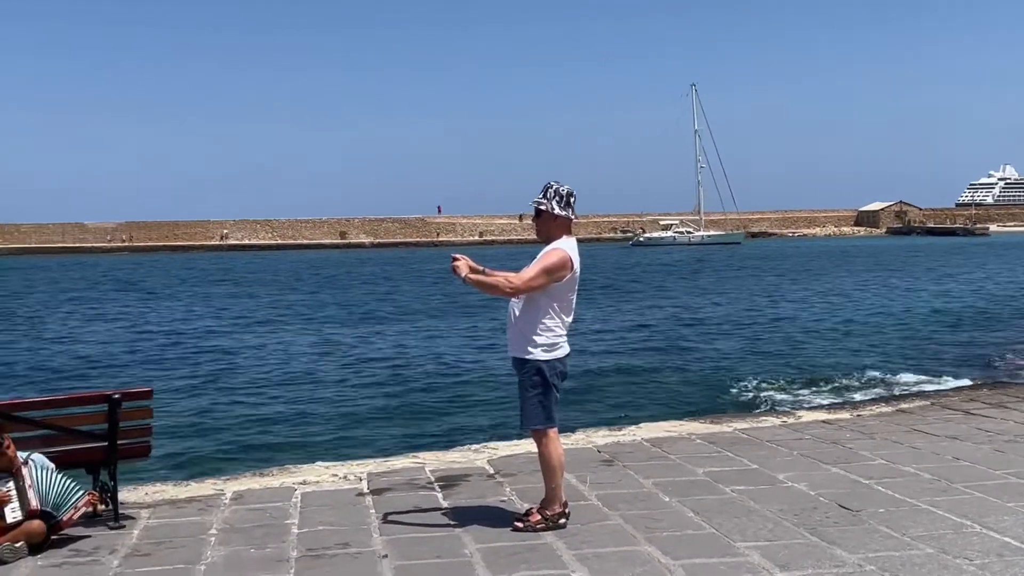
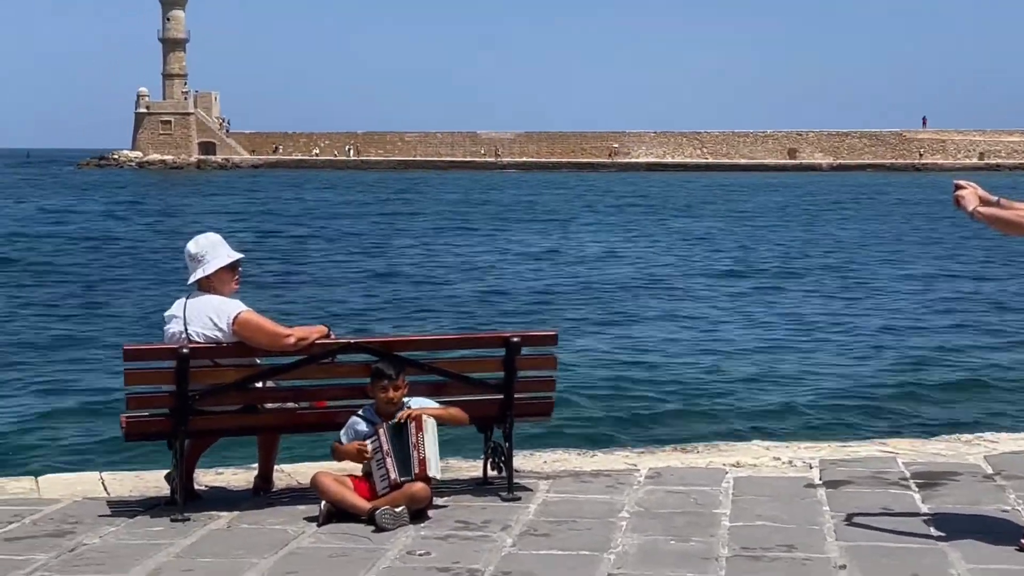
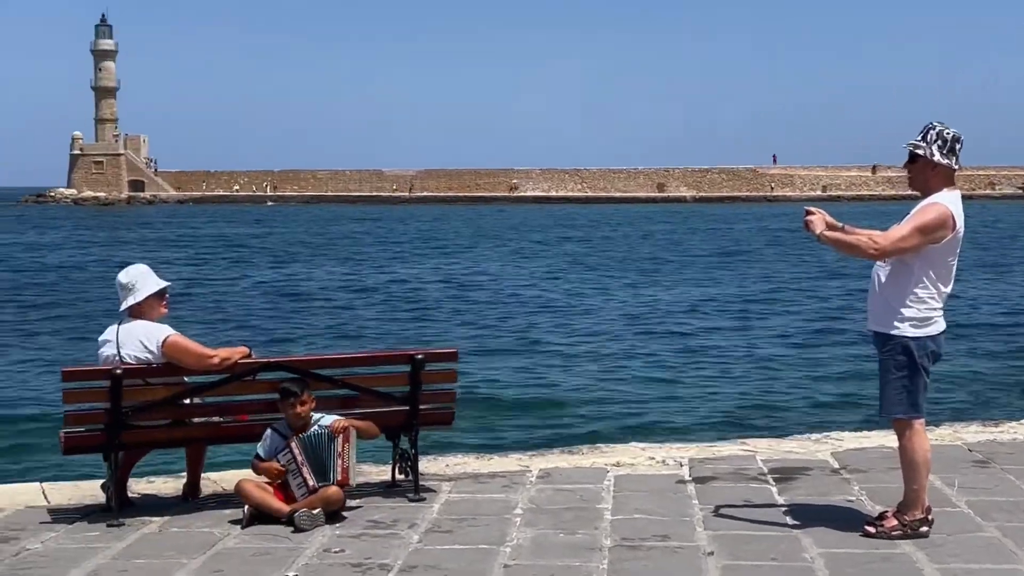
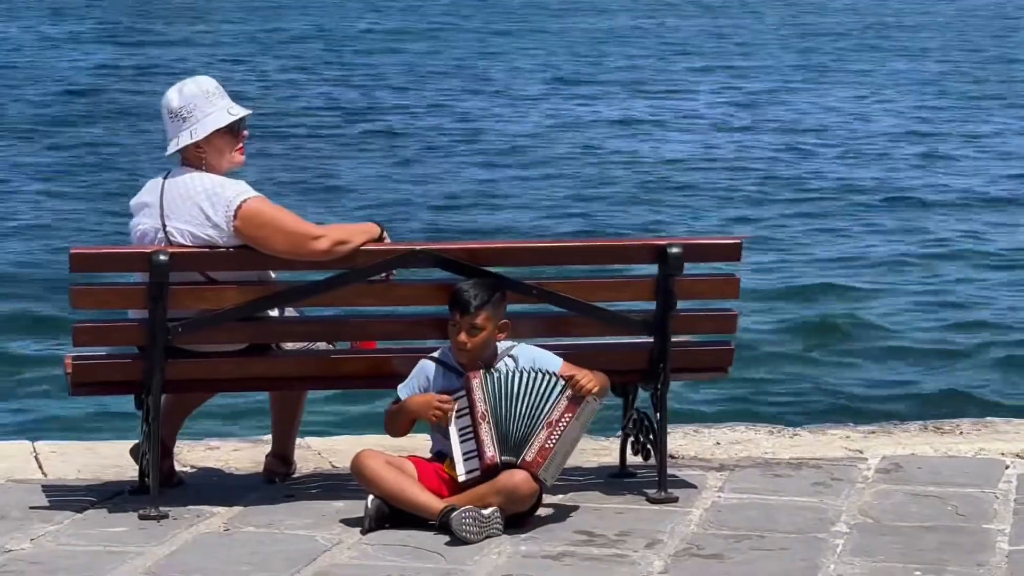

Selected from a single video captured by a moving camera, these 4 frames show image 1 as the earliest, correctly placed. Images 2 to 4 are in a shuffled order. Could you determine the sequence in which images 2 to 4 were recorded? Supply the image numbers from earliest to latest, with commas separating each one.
3, 2, 4
